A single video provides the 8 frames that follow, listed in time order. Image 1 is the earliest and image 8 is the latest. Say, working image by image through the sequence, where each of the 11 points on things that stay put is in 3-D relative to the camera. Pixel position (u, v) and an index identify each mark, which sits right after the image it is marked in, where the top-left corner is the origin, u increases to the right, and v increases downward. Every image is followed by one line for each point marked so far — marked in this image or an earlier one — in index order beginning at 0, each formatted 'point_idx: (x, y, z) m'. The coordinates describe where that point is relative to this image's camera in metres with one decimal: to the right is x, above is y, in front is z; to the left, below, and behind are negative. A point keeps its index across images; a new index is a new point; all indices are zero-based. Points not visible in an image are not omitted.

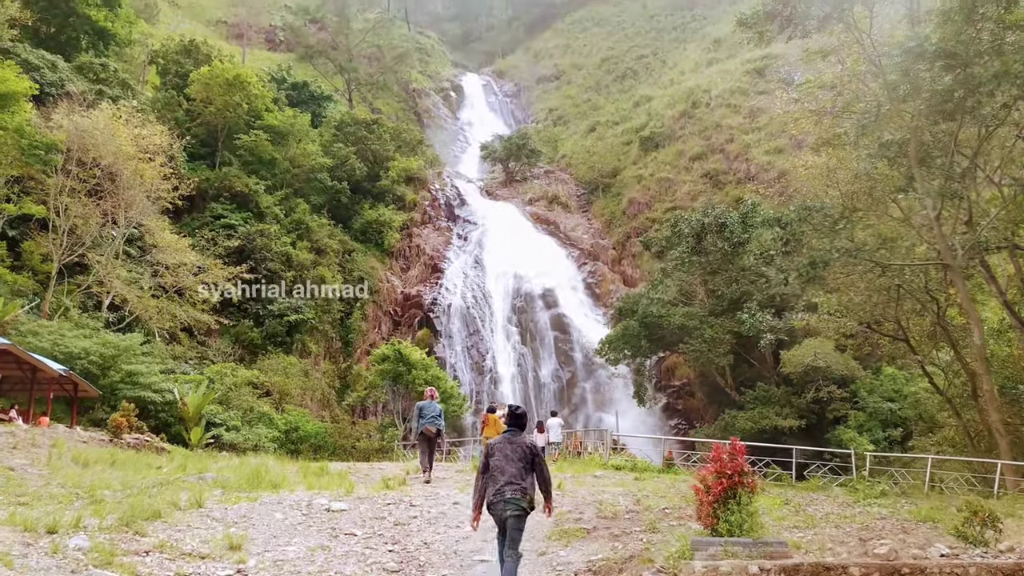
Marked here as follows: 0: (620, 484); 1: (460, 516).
0: (+0.9, -1.6, +7.6) m
1: (-0.3, -1.5, +6.1) m
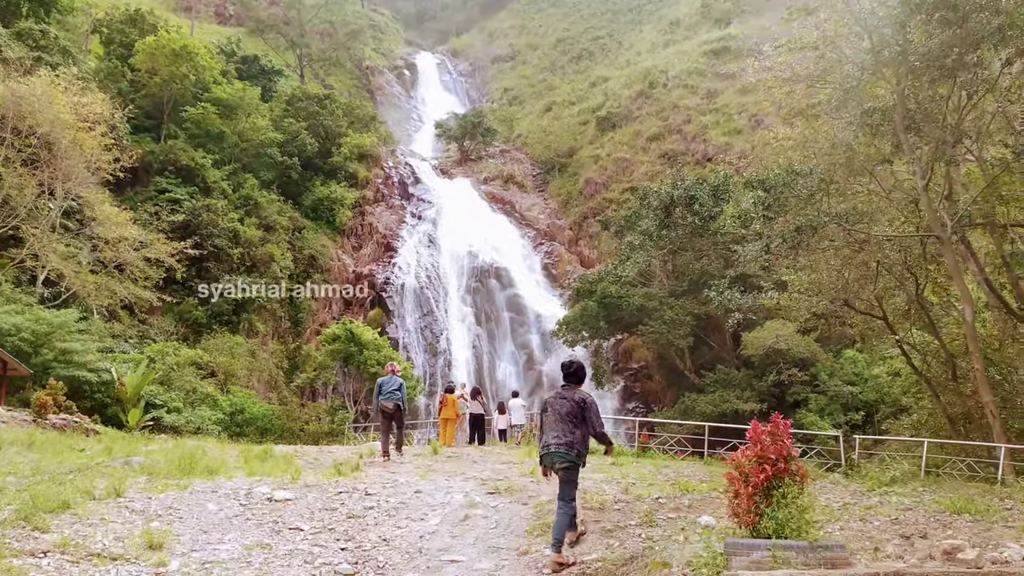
0: (+0.6, -1.3, +6.9) m
1: (-0.5, -1.2, +5.3) m
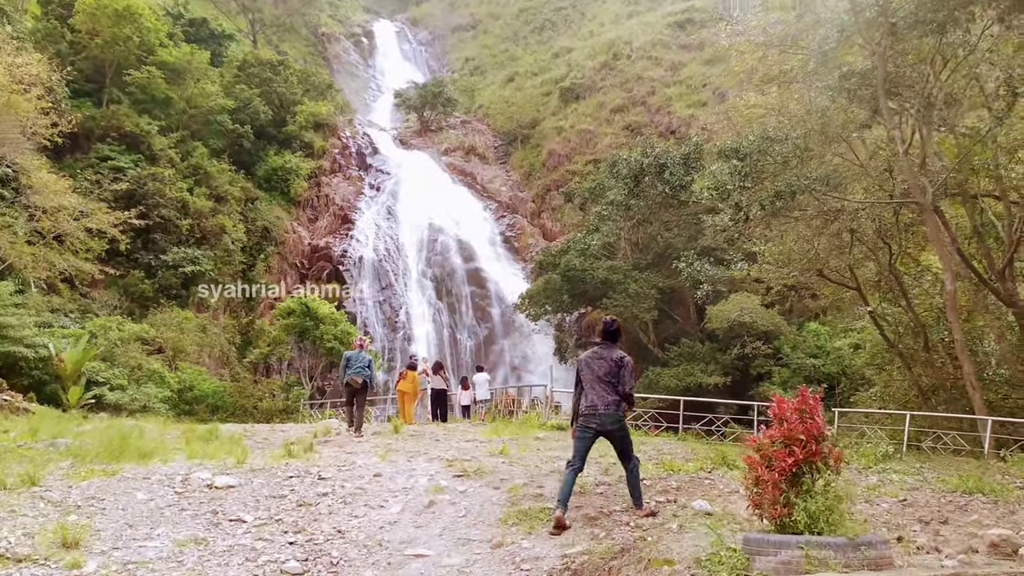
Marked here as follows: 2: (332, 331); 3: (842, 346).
0: (+0.4, -1.1, +6.4) m
1: (-0.7, -1.0, +4.8) m
2: (-3.6, -0.9, +19.0) m
3: (+6.4, -1.1, +18.8) m
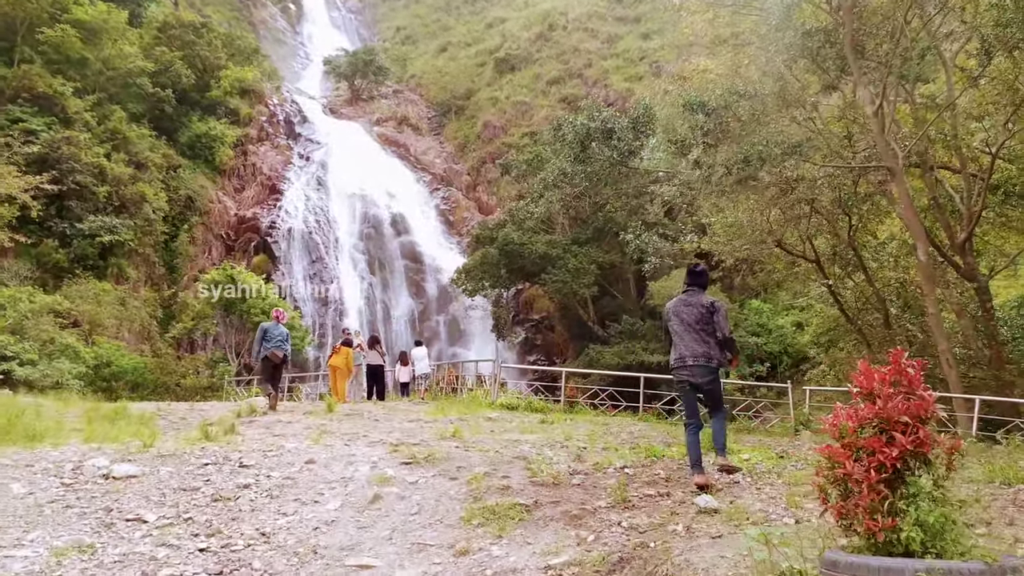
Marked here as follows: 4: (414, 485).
0: (+0.1, -0.9, +5.8) m
1: (-0.8, -0.8, +4.0) m
2: (-4.8, -0.3, +17.9) m
3: (+5.2, -0.7, +18.5) m
4: (-0.4, -0.8, +3.9) m
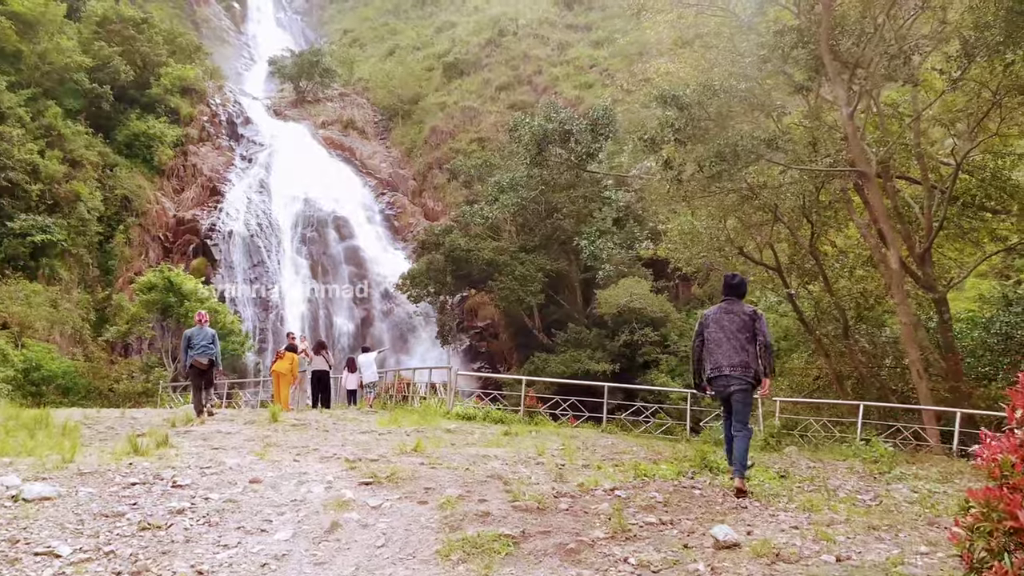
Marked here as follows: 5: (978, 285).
0: (-0.1, -0.9, +5.3) m
1: (-0.9, -0.8, +3.5) m
2: (-5.7, -0.4, +17.2) m
3: (+4.3, -0.9, +18.3) m
4: (-0.5, -0.8, +3.4) m
5: (+6.6, 0.0, +13.5) m
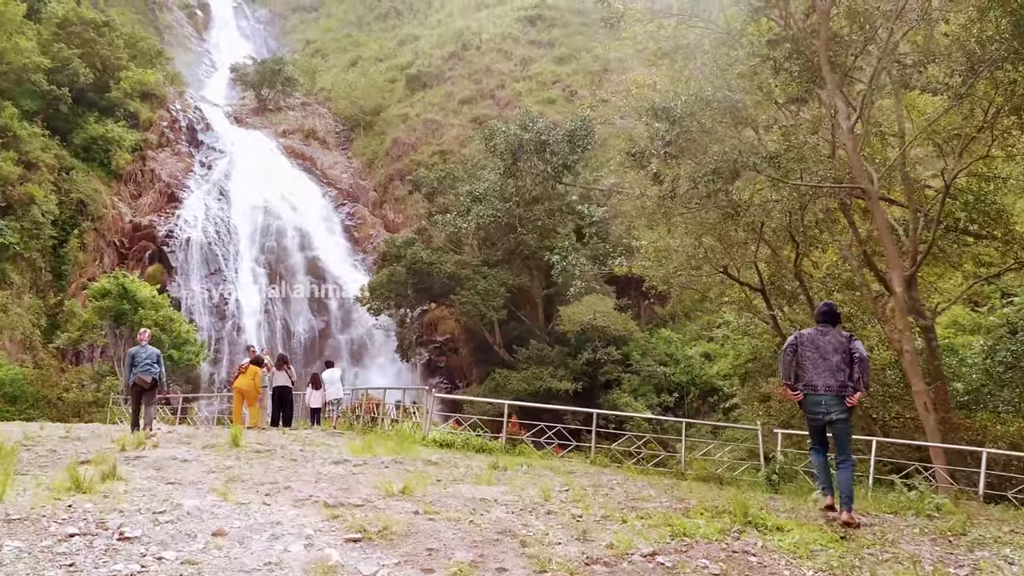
0: (-0.1, -1.0, +4.7) m
1: (-0.9, -0.9, +2.9) m
2: (-6.3, -0.5, +16.3) m
3: (+3.6, -1.2, +17.9) m
4: (-0.4, -0.8, +2.8) m
5: (+6.2, -0.3, +13.3) m
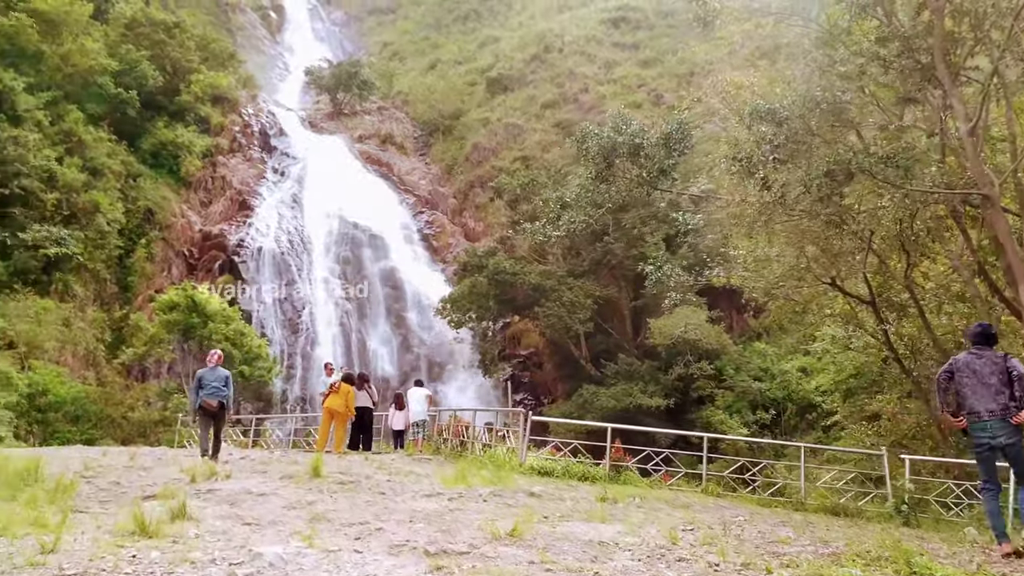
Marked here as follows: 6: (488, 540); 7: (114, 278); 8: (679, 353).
0: (+0.4, -1.0, +4.2) m
1: (-0.5, -0.9, +2.5) m
2: (-4.9, -0.8, +16.3) m
3: (+5.1, -1.4, +17.1) m
4: (0.0, -0.9, +2.3) m
5: (+7.4, -0.4, +12.3) m
6: (-0.1, -1.0, +3.9) m
7: (-7.7, +0.1, +18.7) m
8: (+3.1, -1.2, +17.2) m
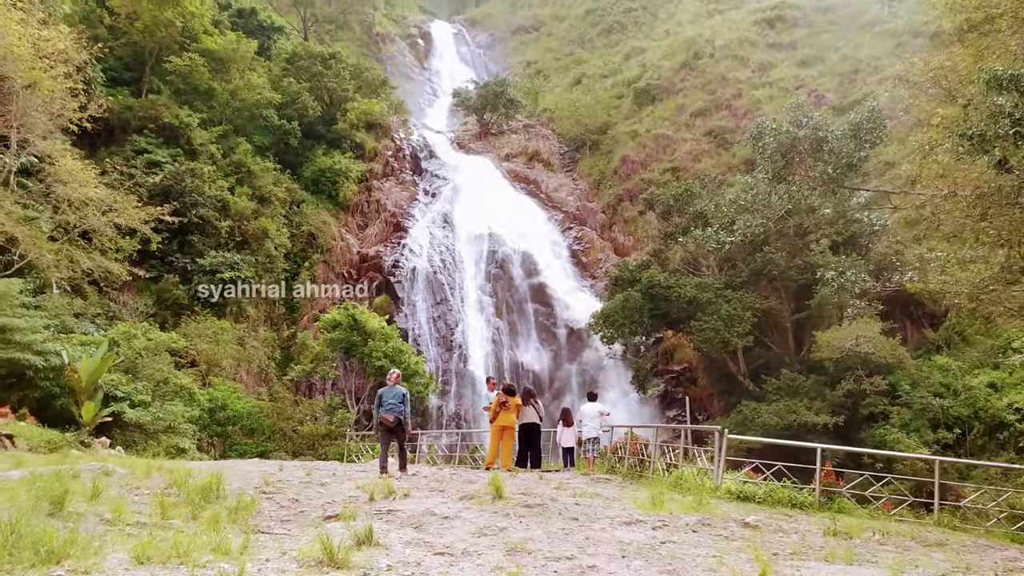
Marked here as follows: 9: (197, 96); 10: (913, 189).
0: (+1.2, -1.0, +3.4) m
1: (+0.1, -0.9, +1.8) m
2: (-2.2, -1.0, +16.1) m
3: (+7.8, -1.6, +15.4) m
4: (+0.5, -0.8, +1.6) m
5: (+9.3, -0.4, +10.4) m
6: (+0.7, -0.9, +3.1) m
7: (-4.6, -0.1, +18.9) m
8: (+5.8, -1.3, +15.9) m
9: (-6.6, +4.2, +19.5) m
10: (+4.1, +1.0, +9.7) m
